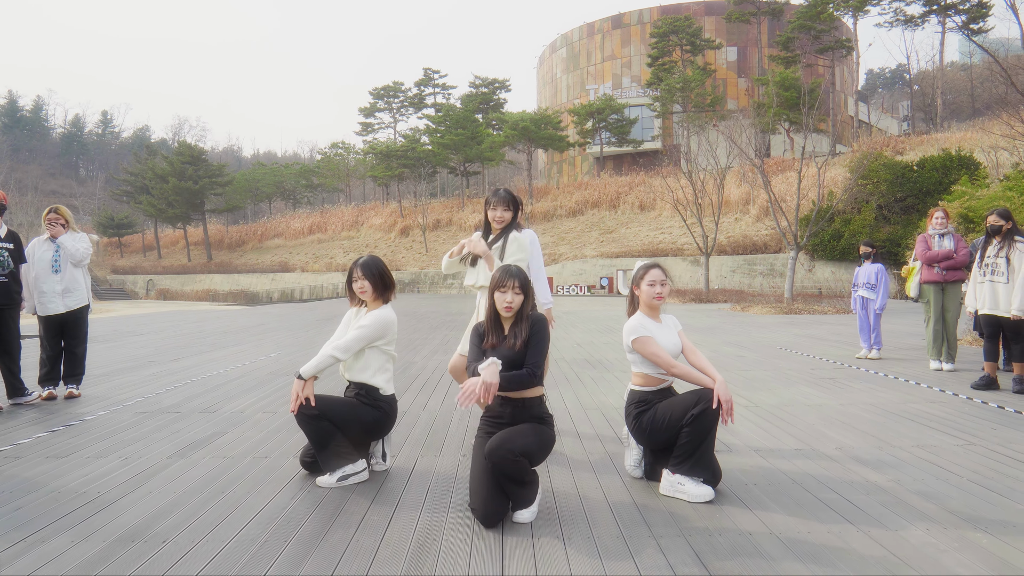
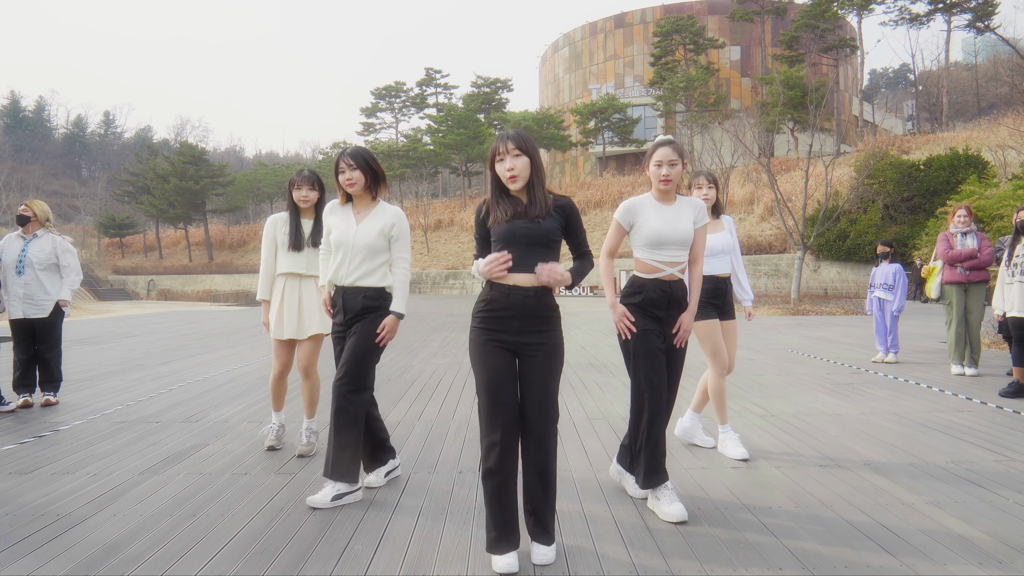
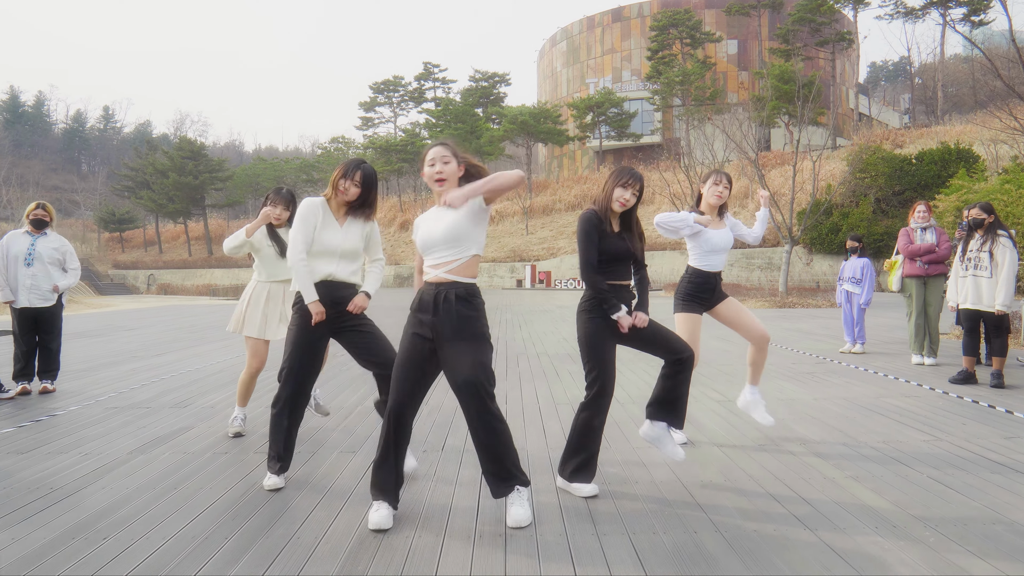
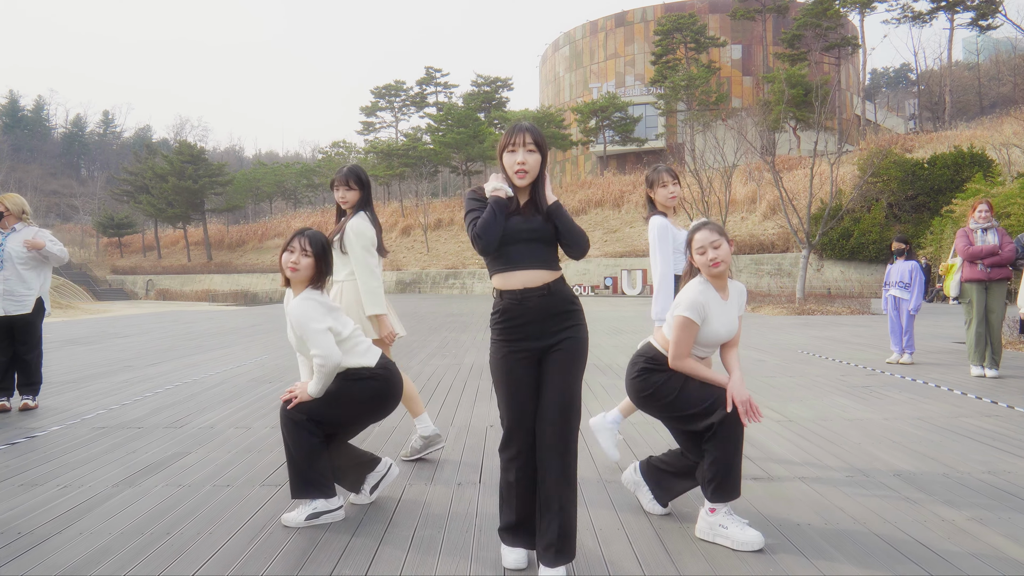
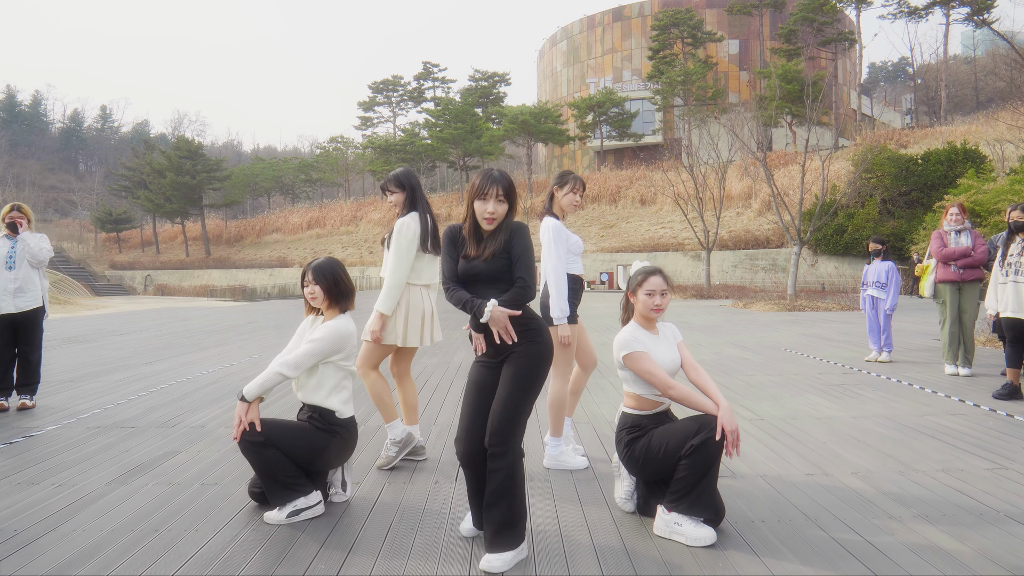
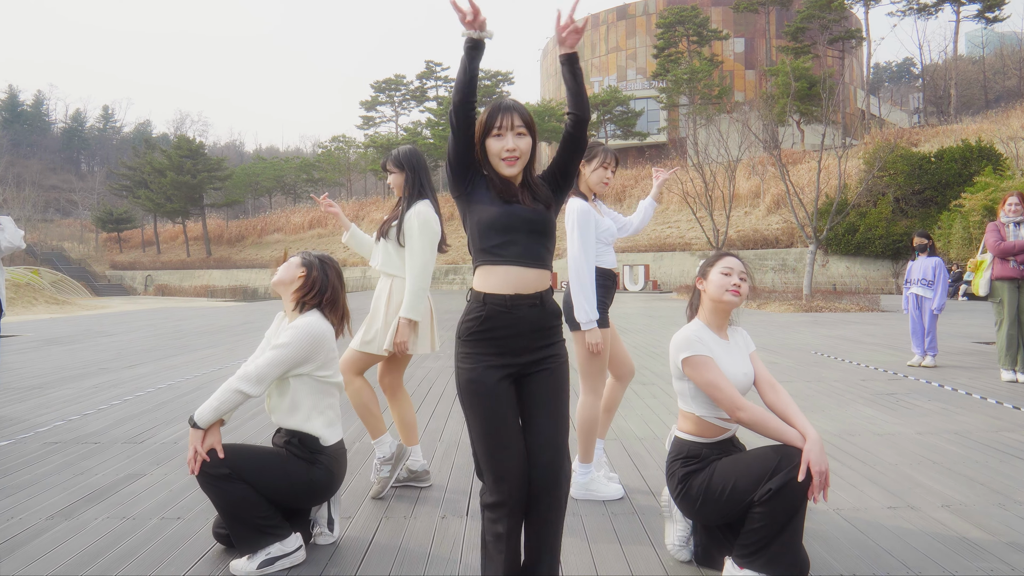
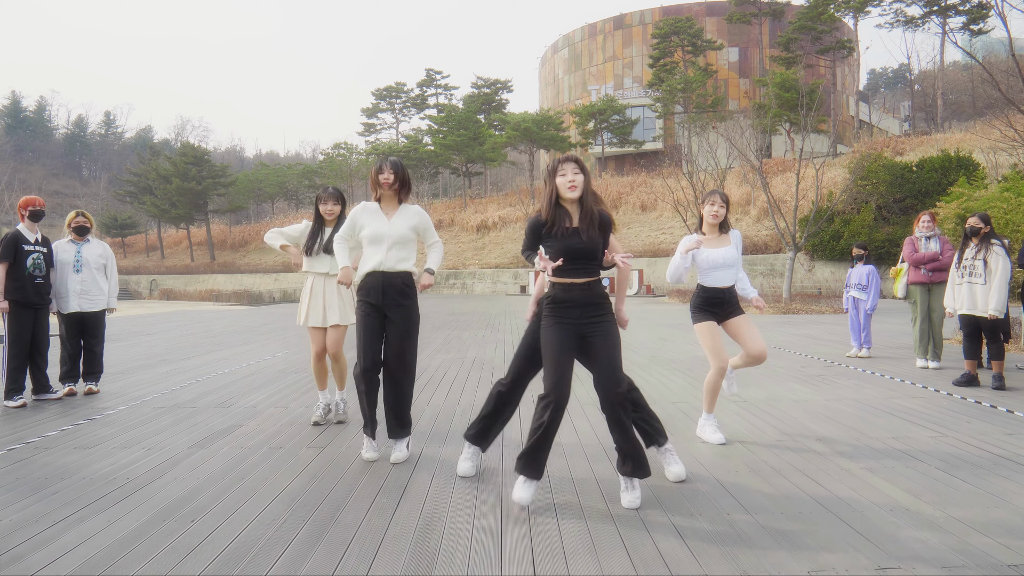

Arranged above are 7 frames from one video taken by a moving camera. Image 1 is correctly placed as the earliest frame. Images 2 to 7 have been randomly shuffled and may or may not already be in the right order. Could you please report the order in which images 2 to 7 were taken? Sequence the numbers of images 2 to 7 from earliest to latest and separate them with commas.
5, 6, 4, 2, 7, 3
